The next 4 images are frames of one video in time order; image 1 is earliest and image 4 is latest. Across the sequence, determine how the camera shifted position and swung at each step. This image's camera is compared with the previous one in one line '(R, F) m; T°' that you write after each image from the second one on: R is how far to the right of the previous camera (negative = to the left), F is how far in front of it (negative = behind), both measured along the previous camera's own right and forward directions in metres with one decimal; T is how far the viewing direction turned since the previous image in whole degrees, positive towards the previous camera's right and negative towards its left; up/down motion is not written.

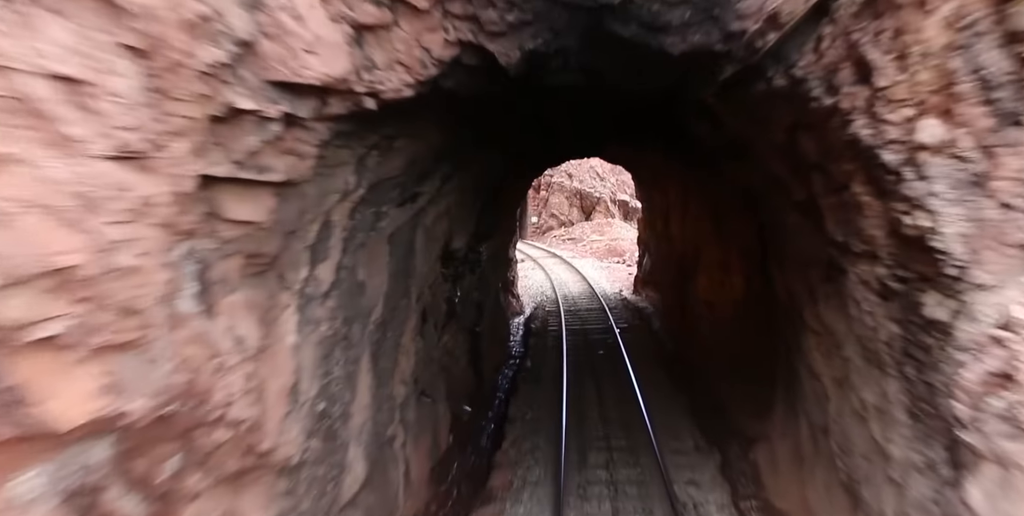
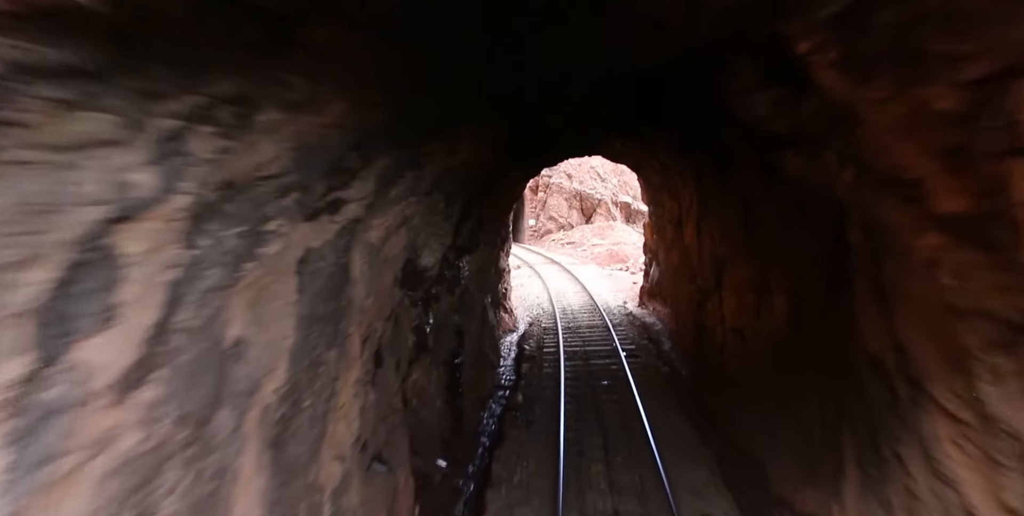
(+0.2, +1.2) m; 0°
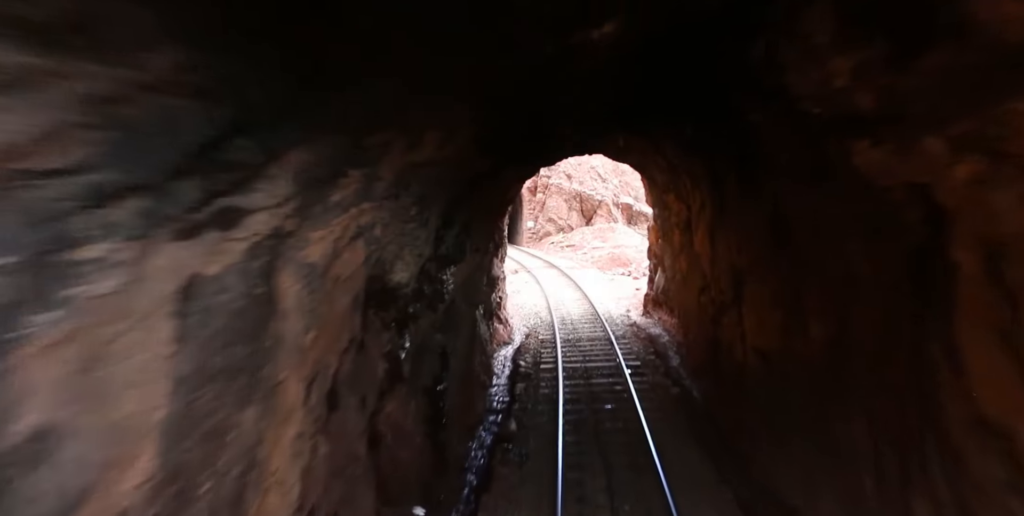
(+0.1, +0.8) m; 0°
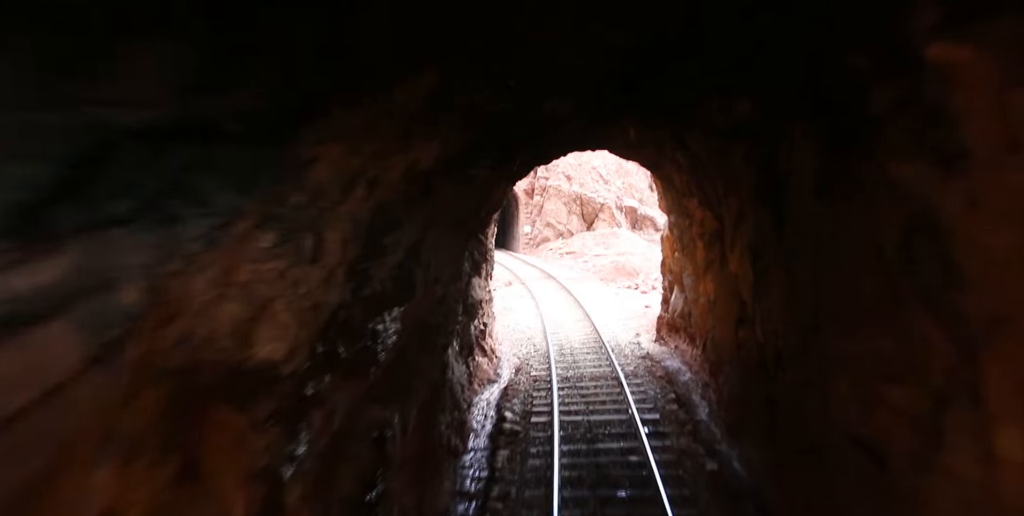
(+0.3, +1.8) m; 0°
